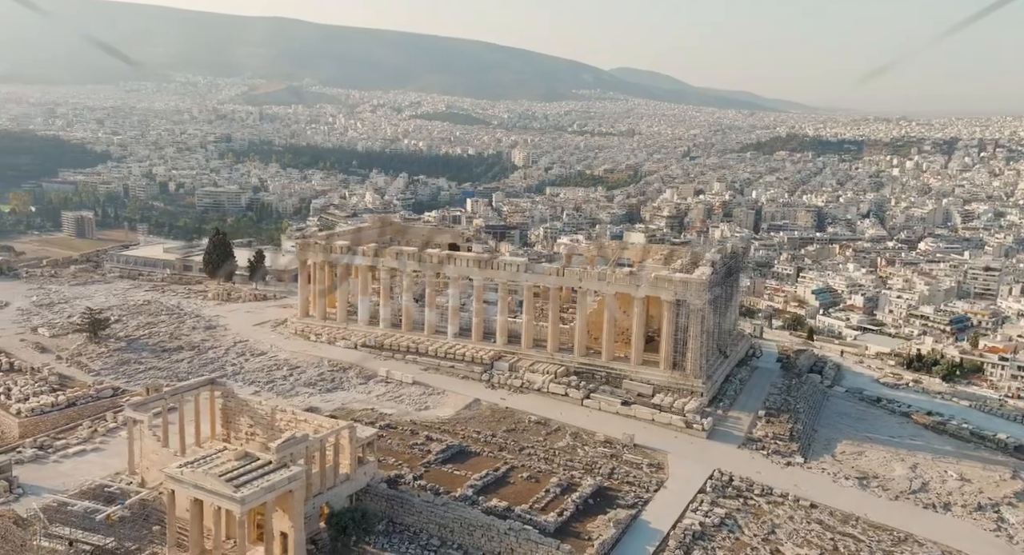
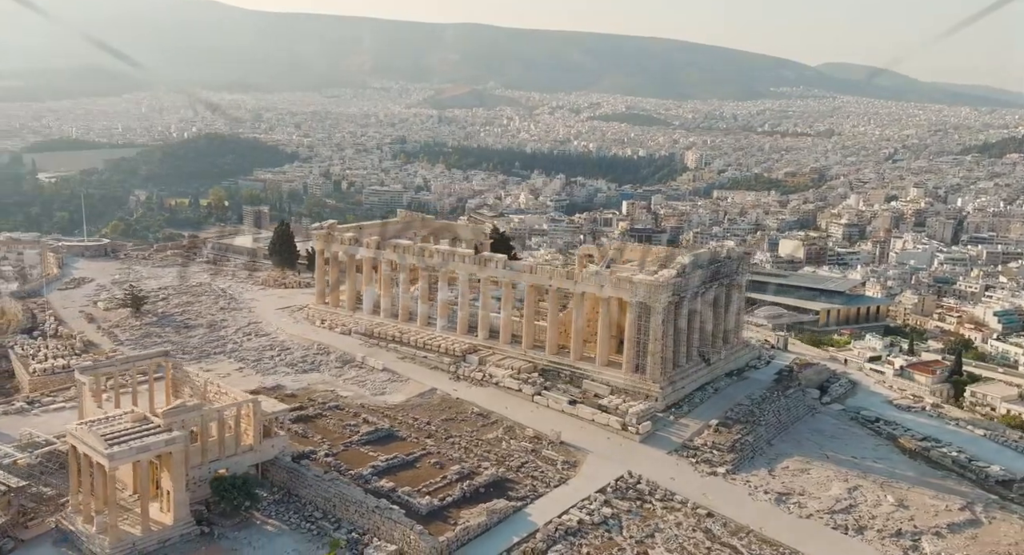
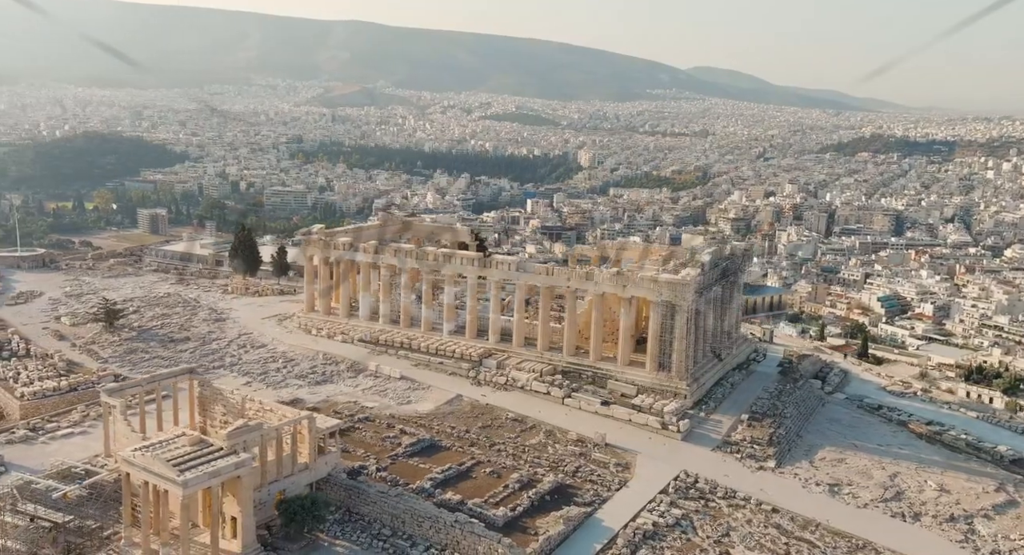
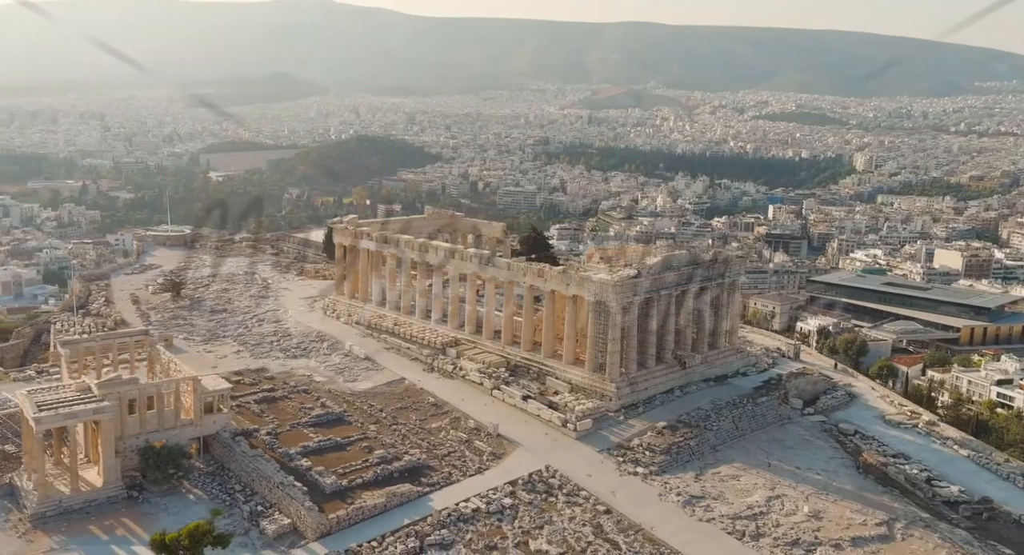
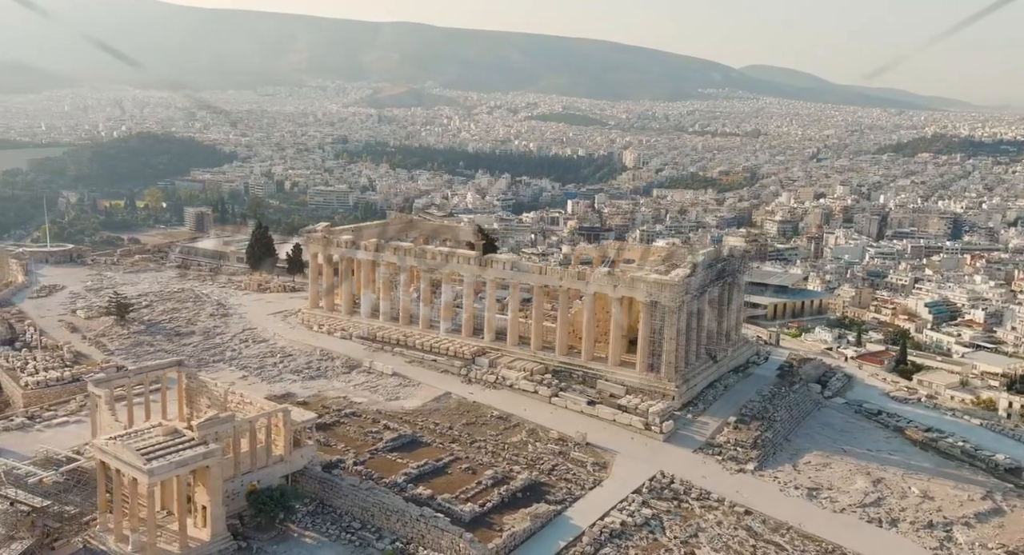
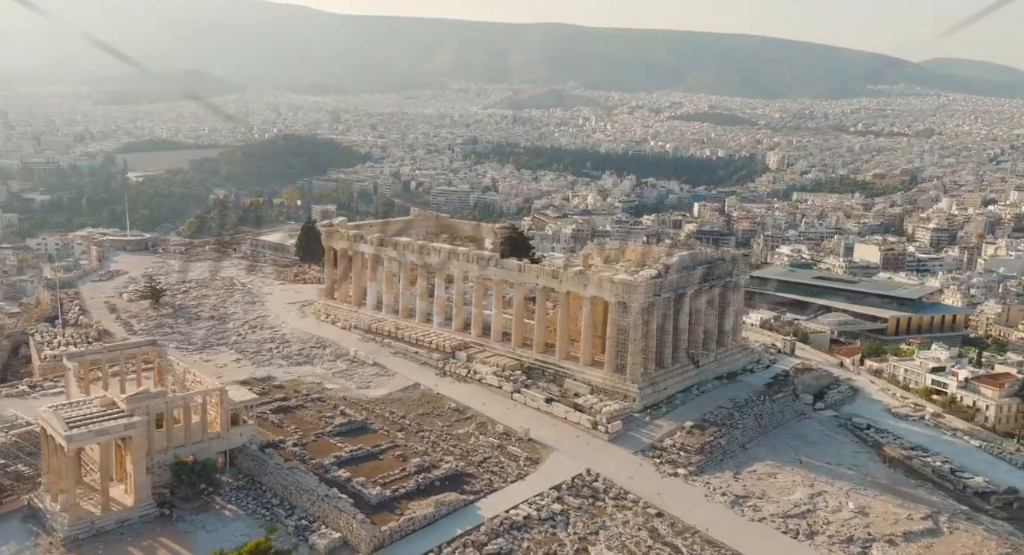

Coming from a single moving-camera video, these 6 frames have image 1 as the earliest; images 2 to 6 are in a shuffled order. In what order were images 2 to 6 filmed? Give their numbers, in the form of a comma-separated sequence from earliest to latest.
3, 5, 2, 6, 4
